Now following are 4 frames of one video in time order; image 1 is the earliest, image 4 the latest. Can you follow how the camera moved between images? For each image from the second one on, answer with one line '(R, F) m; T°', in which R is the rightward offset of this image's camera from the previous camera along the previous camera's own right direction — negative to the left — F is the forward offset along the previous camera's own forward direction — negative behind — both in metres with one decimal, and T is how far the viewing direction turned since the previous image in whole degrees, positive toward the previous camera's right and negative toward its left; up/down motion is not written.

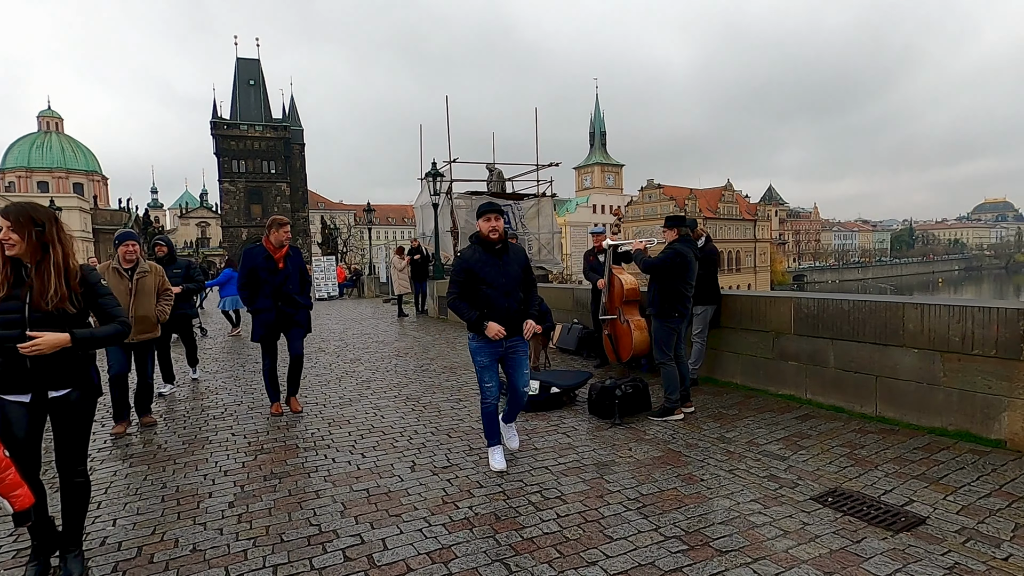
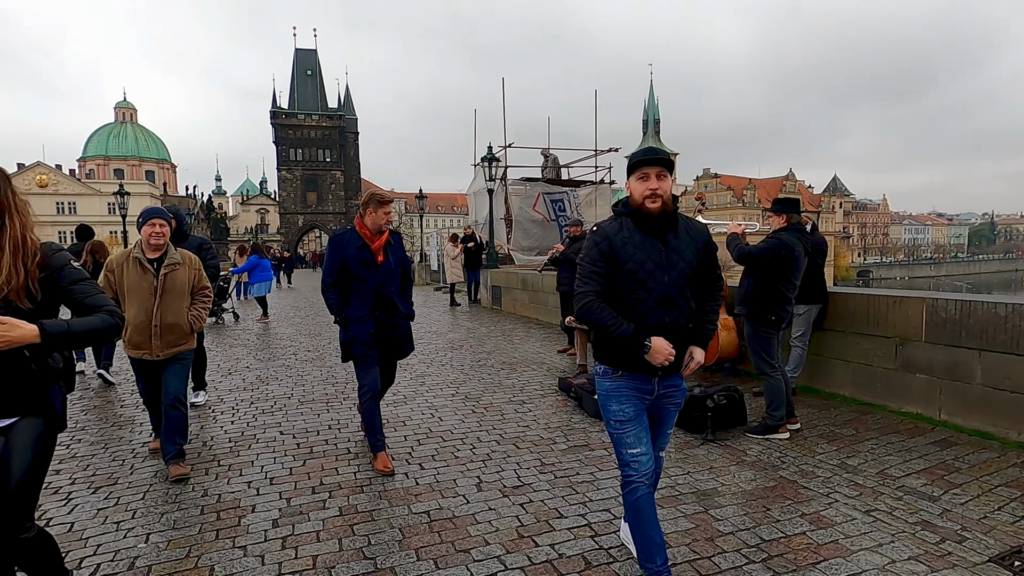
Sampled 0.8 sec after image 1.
(-0.3, +0.7) m; -5°
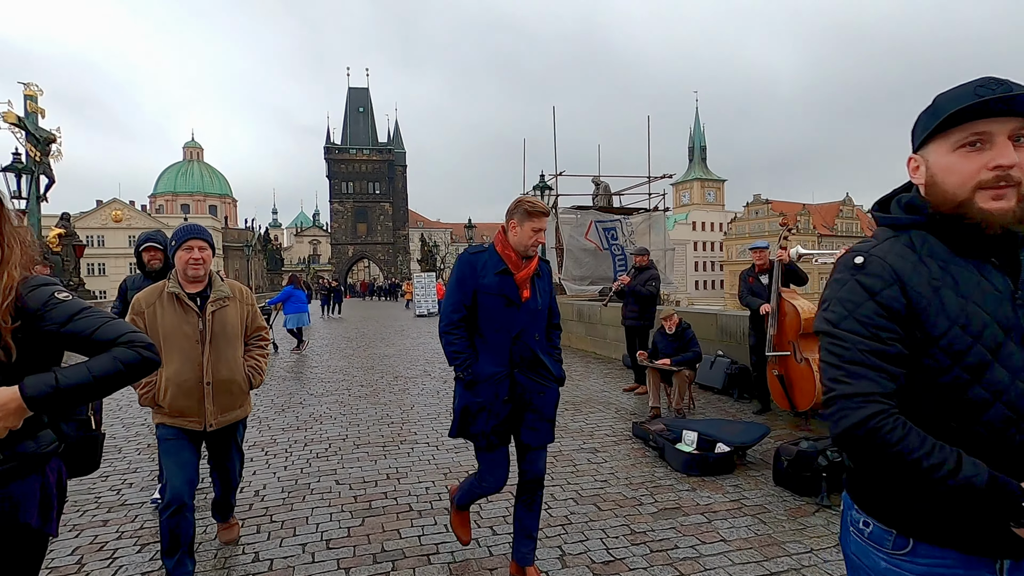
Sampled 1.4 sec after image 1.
(-0.3, +0.5) m; -5°
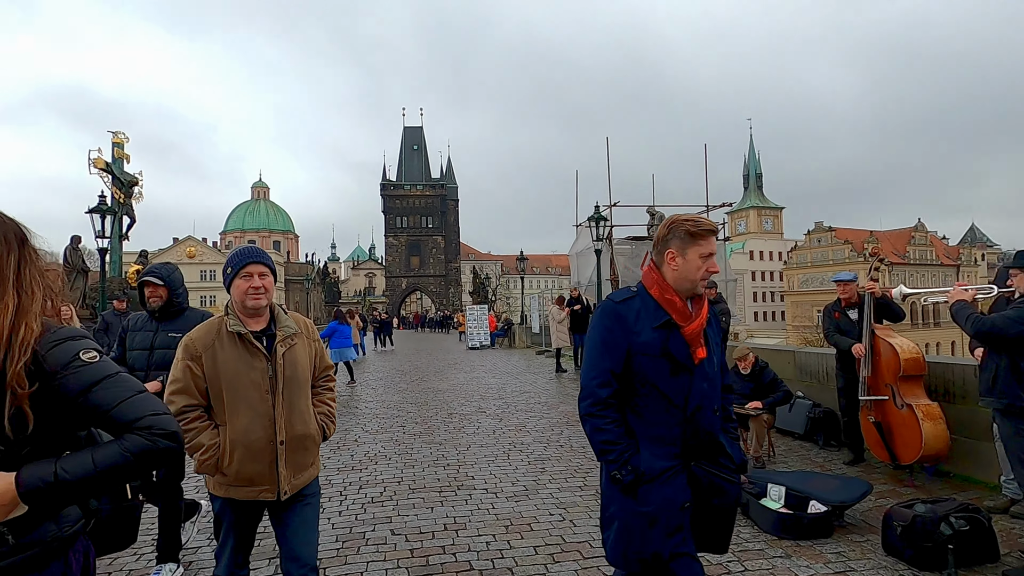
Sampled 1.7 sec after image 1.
(-0.1, +0.3) m; -5°
